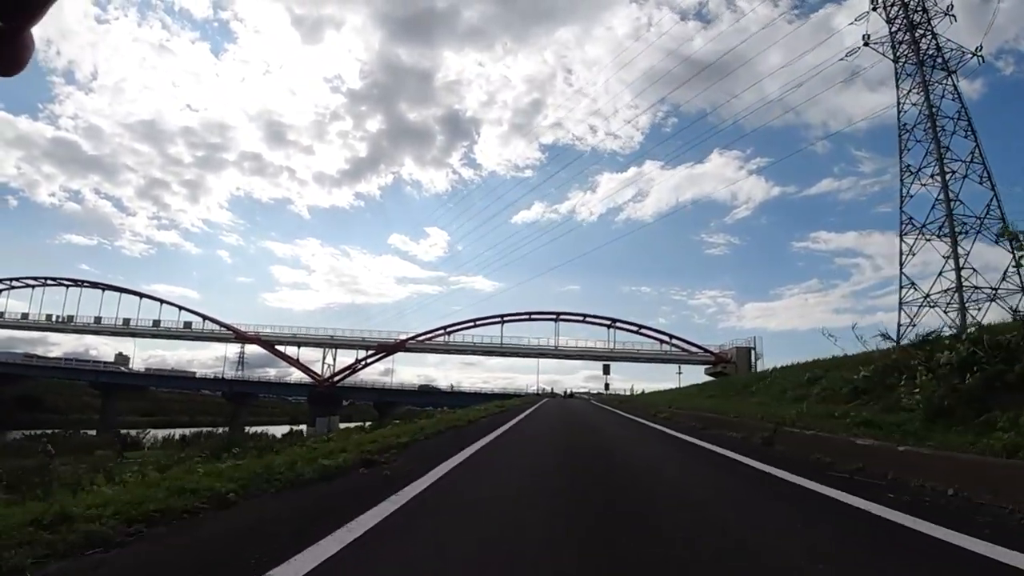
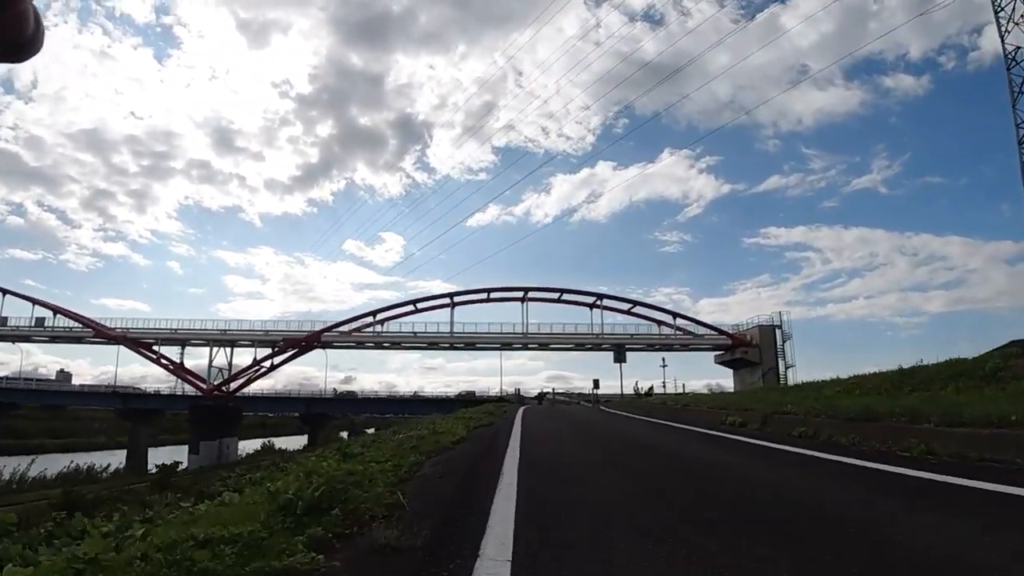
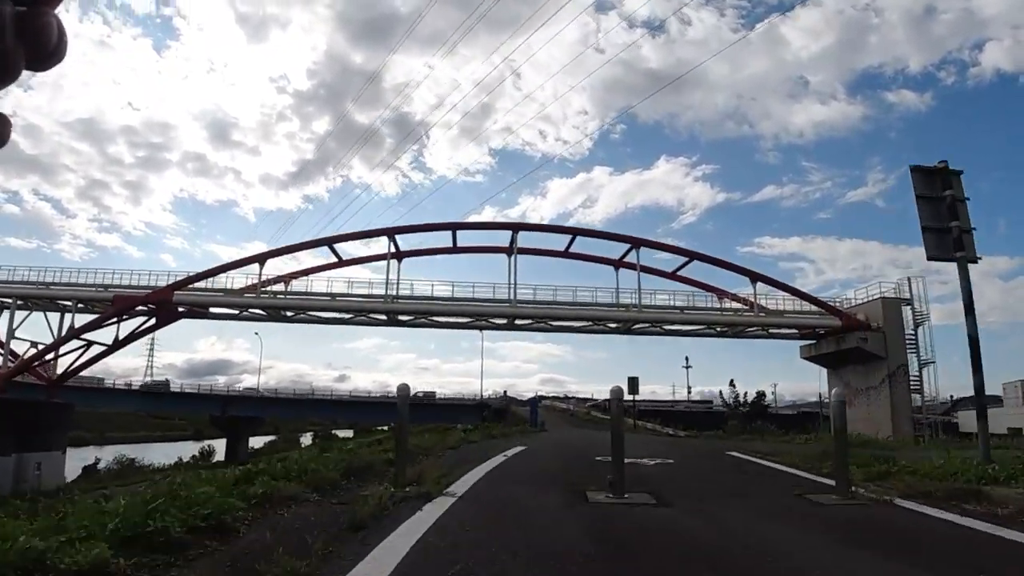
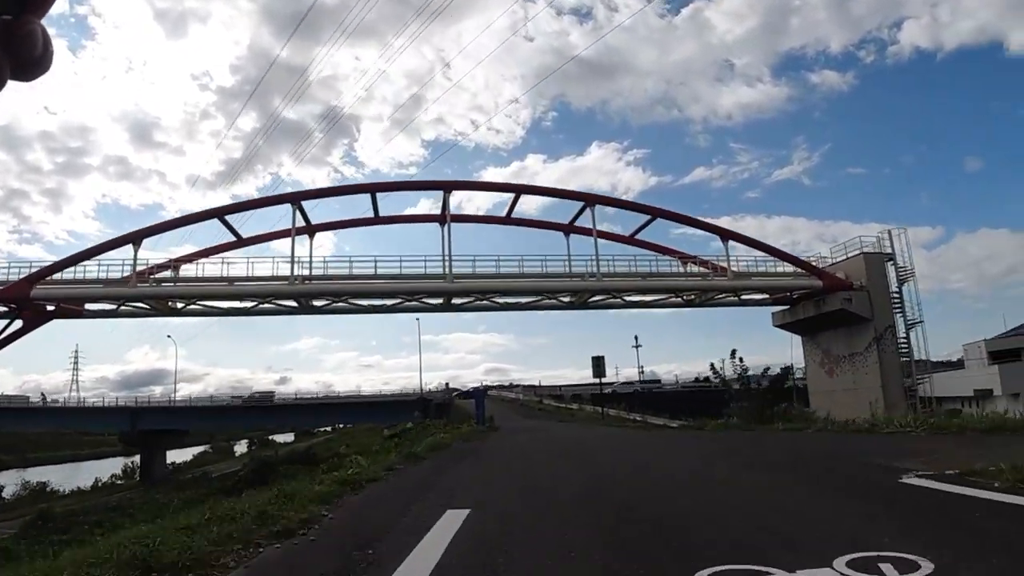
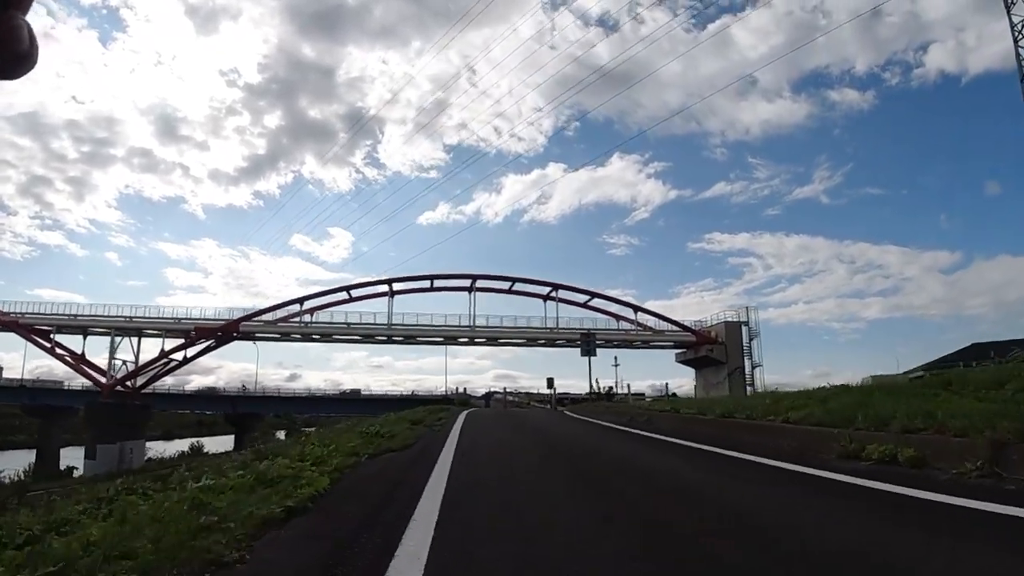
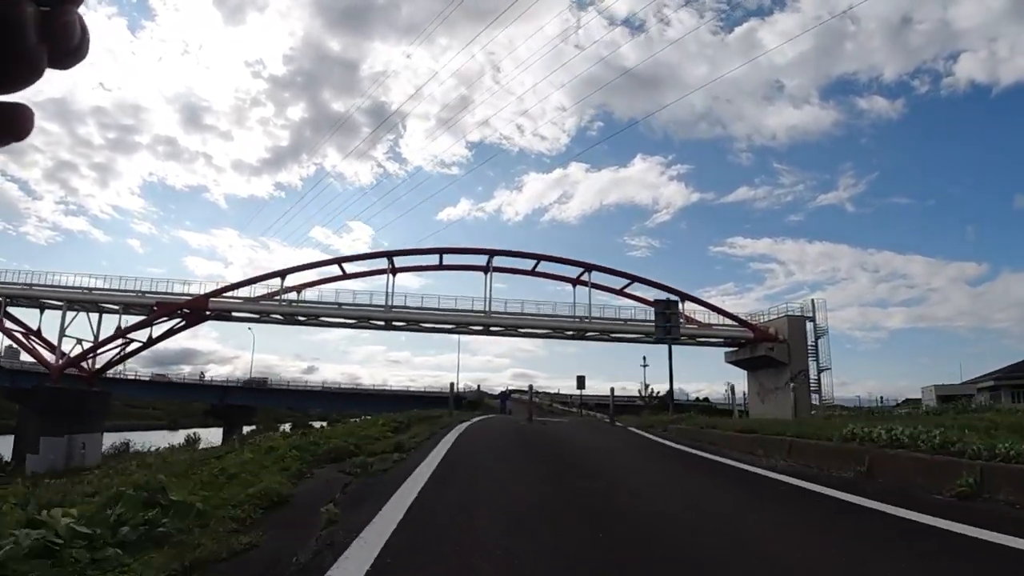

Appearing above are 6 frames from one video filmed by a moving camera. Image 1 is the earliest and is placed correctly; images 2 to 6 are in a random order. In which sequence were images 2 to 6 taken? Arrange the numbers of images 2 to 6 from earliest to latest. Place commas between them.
2, 5, 6, 3, 4
